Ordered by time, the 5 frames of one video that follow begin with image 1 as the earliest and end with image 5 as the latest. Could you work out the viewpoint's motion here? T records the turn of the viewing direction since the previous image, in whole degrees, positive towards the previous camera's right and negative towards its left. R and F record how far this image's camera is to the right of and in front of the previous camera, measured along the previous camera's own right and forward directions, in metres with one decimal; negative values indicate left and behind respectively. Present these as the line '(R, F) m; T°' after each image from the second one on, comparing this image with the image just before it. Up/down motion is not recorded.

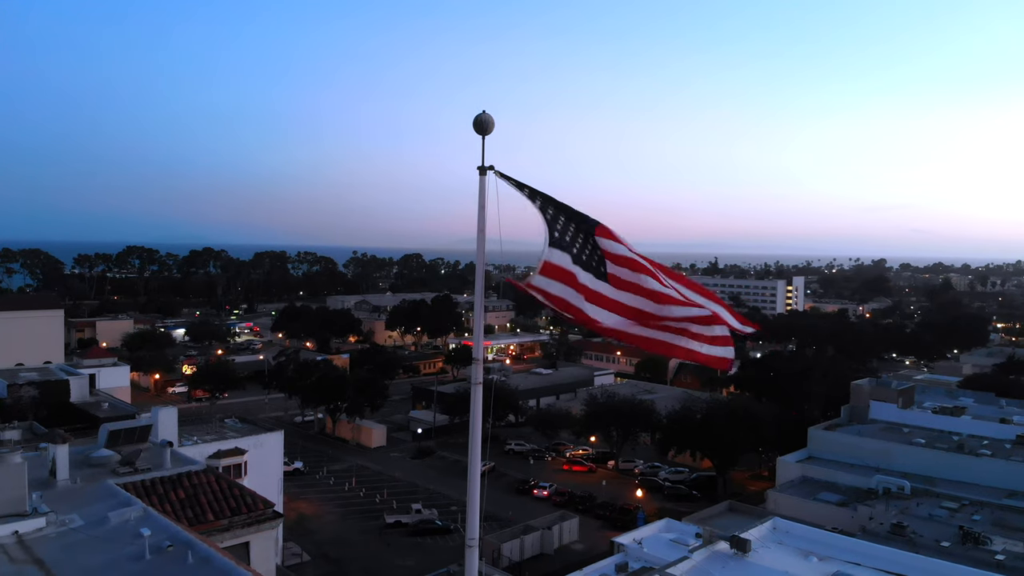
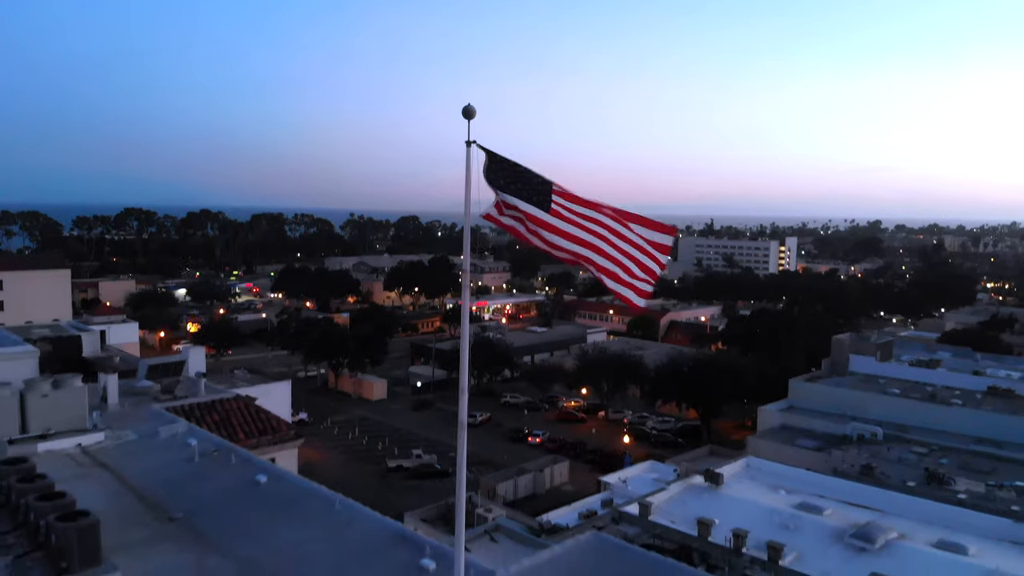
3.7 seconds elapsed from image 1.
(+0.1, -1.0) m; 0°
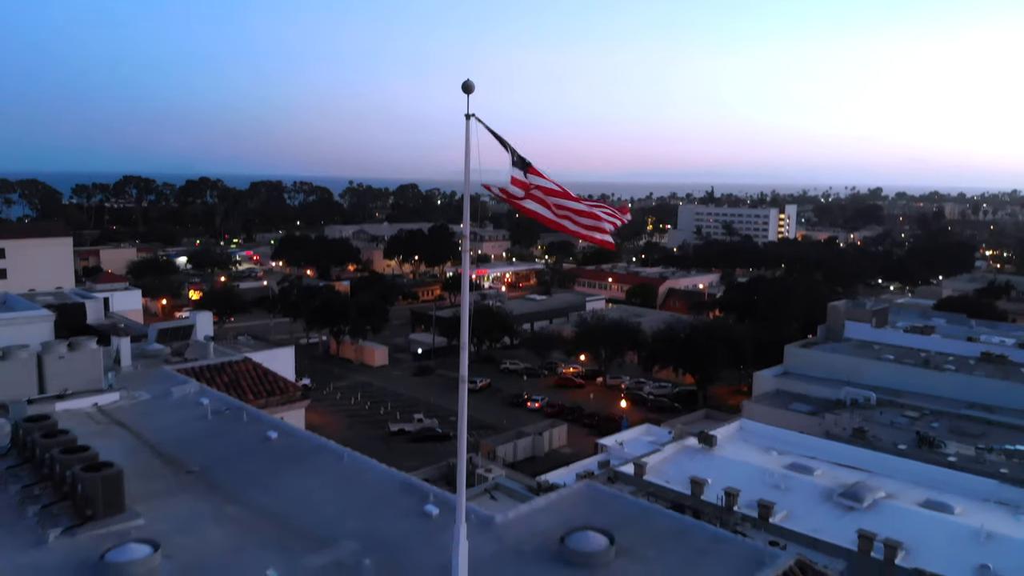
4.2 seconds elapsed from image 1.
(0.0, -0.2) m; 0°
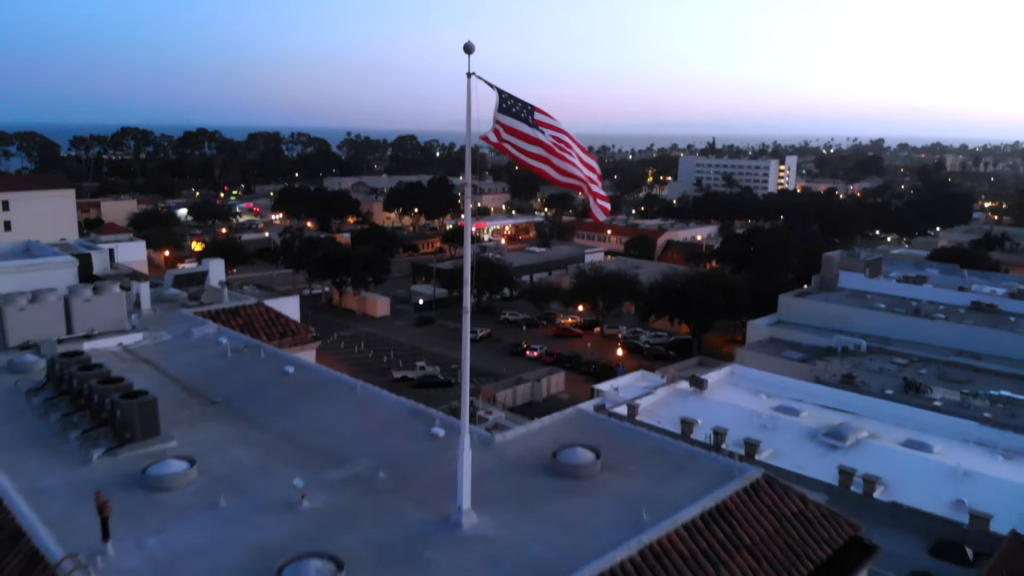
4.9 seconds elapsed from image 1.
(0.0, -0.4) m; 0°
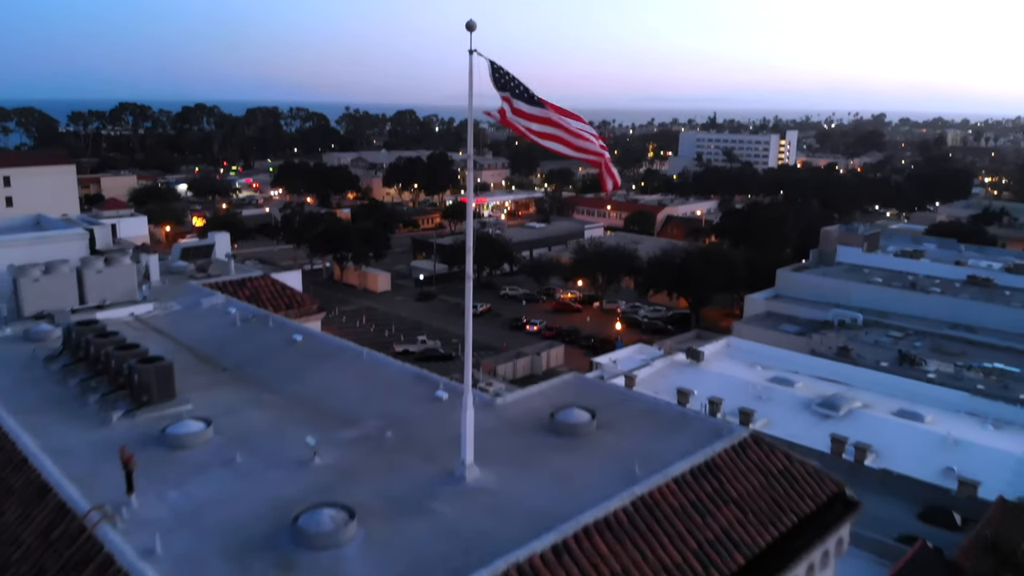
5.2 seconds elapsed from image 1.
(0.0, -0.2) m; 0°
